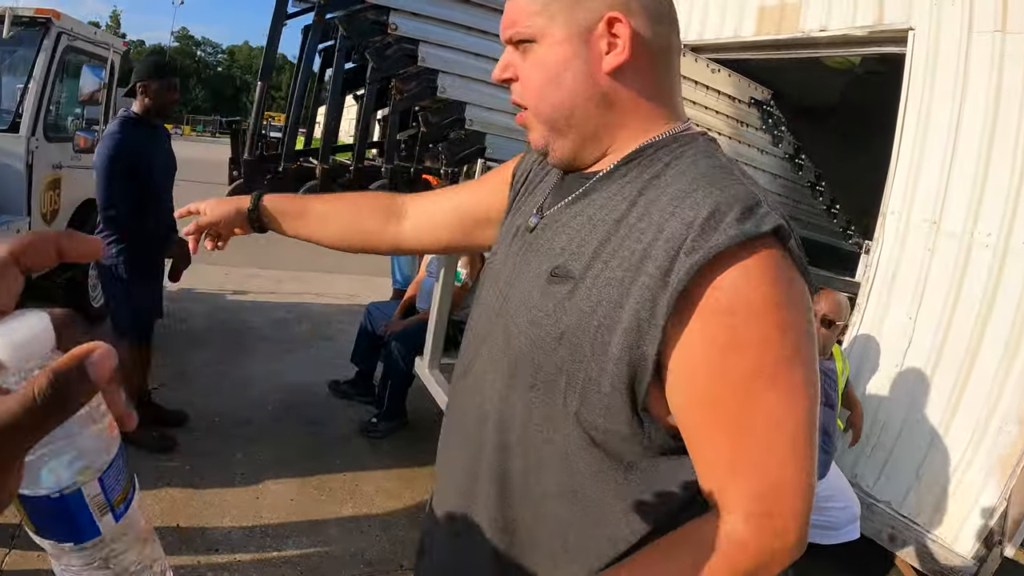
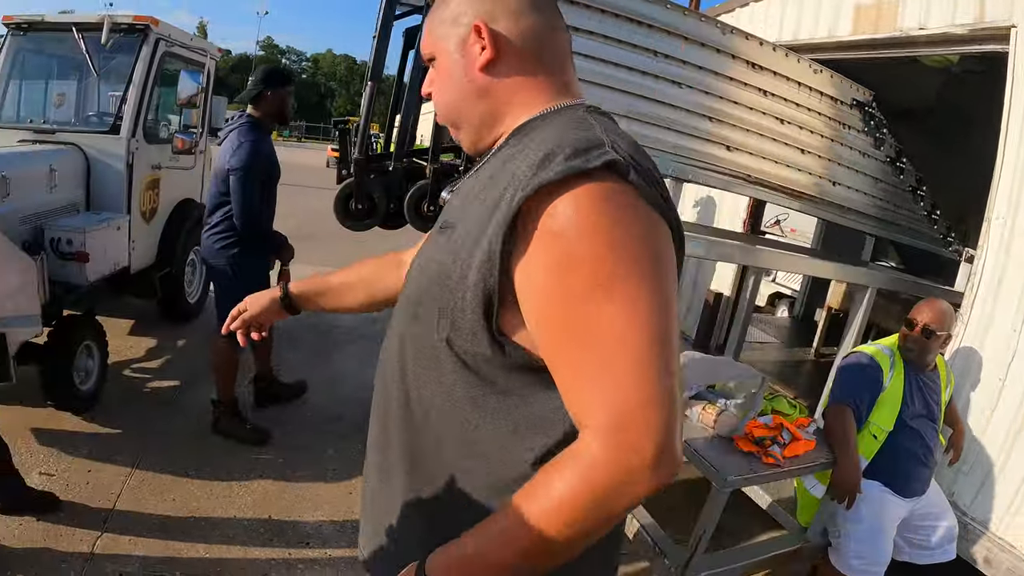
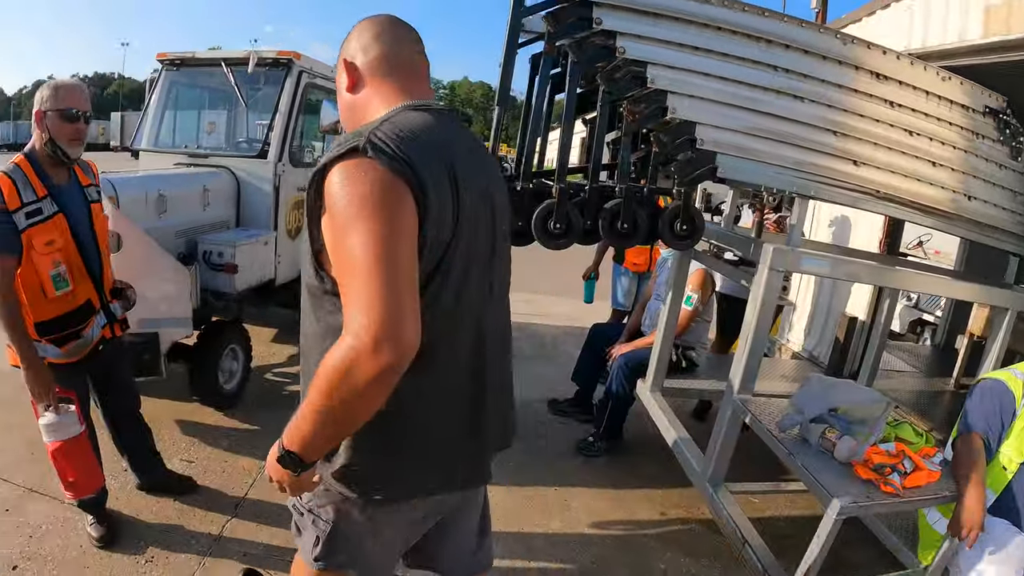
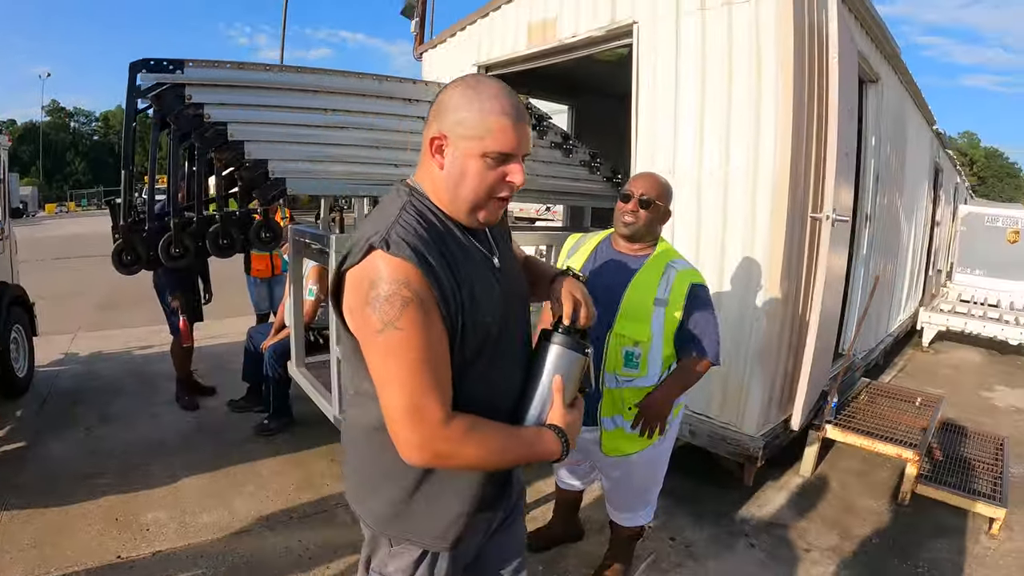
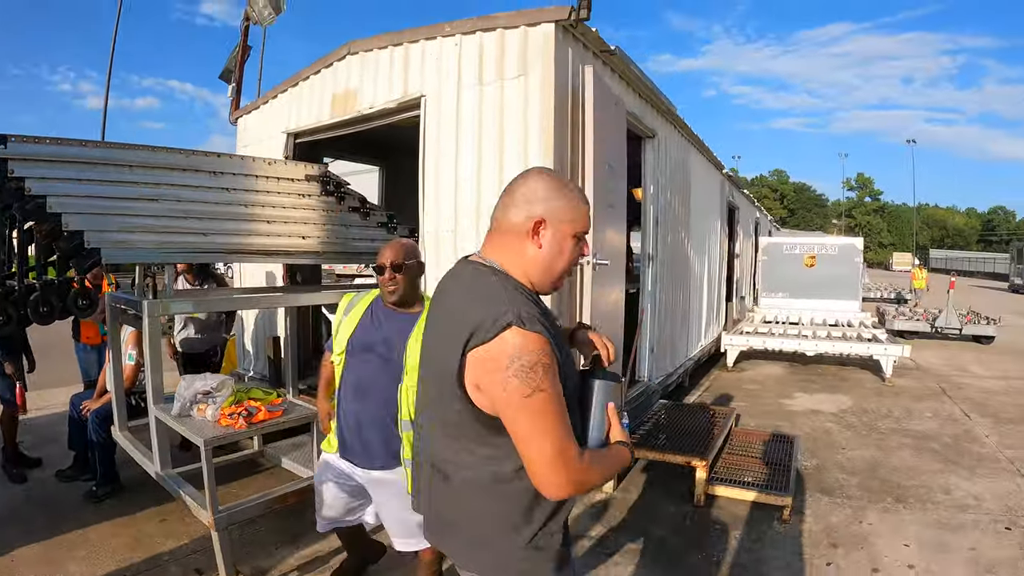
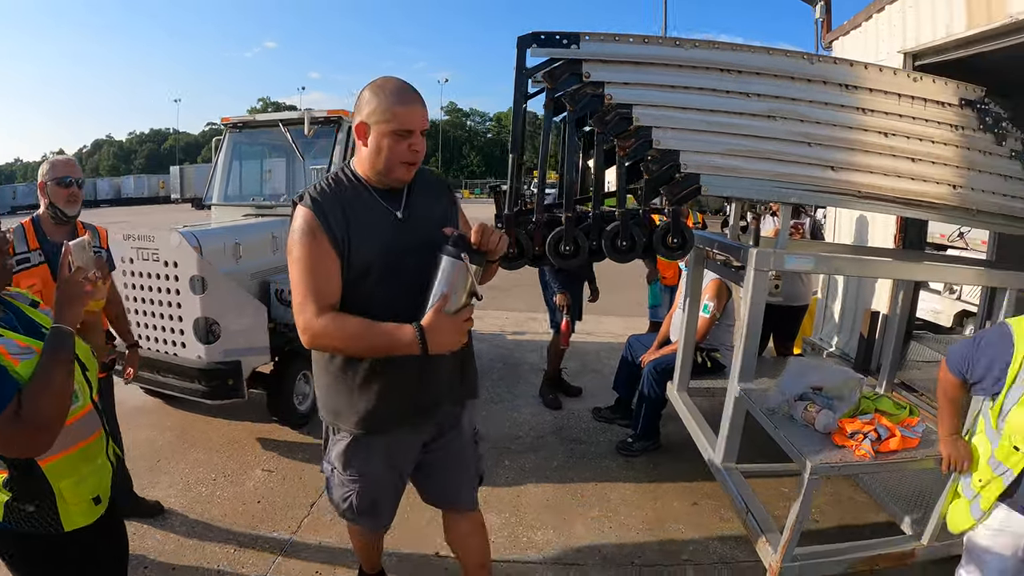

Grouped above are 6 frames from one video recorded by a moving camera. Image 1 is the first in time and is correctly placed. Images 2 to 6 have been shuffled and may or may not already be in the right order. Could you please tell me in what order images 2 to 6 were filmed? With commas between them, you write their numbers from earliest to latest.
2, 3, 6, 4, 5
